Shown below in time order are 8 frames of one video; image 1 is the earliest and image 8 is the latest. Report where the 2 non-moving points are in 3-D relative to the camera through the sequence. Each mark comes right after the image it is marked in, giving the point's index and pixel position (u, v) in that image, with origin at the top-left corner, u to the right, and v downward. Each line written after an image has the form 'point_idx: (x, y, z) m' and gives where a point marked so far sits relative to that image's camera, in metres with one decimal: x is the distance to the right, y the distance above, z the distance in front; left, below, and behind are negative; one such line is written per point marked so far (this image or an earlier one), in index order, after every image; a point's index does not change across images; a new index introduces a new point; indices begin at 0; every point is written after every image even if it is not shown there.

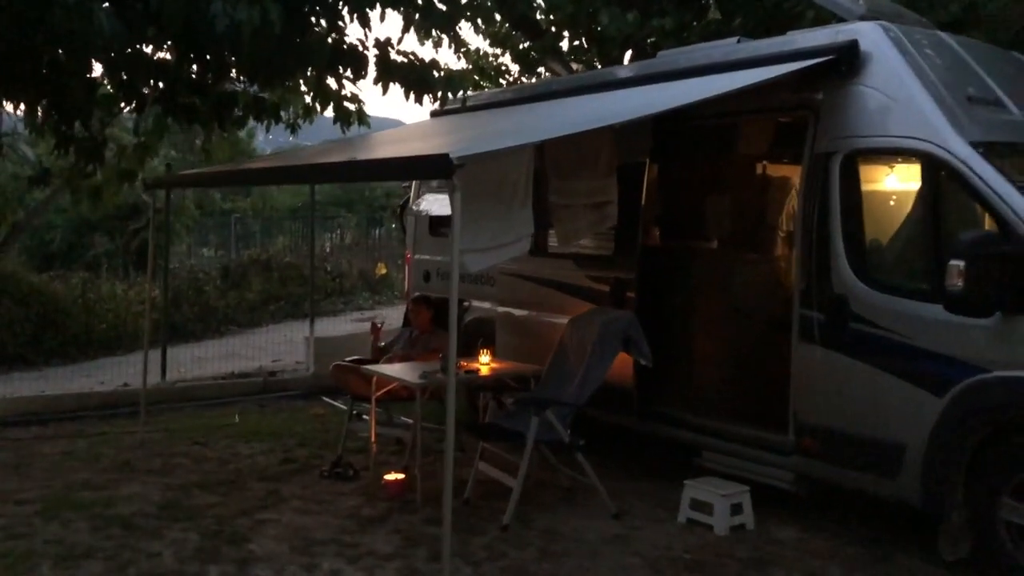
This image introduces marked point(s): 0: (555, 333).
0: (+0.4, -0.4, +7.7) m
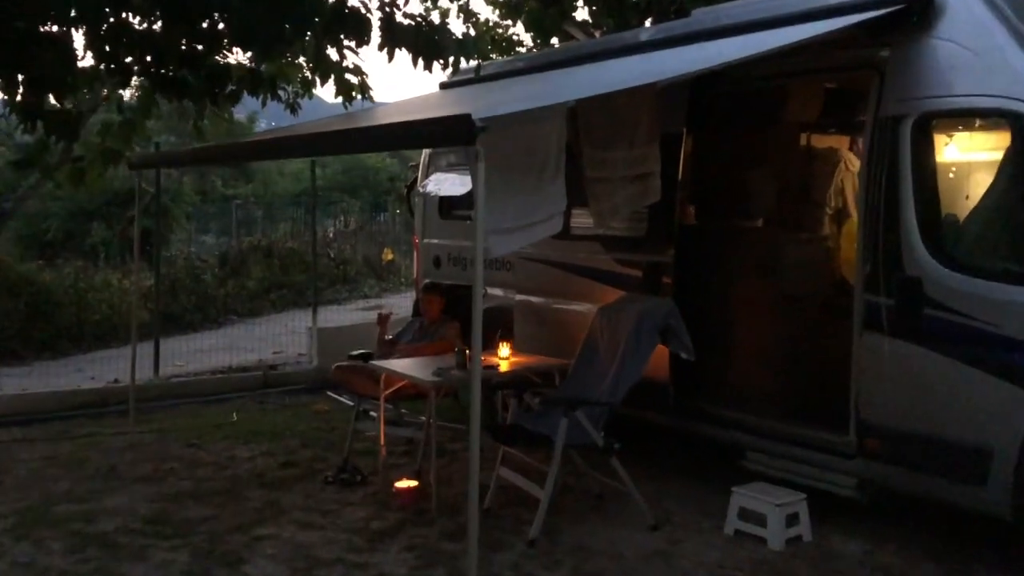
0: (+0.6, -0.3, +7.0) m
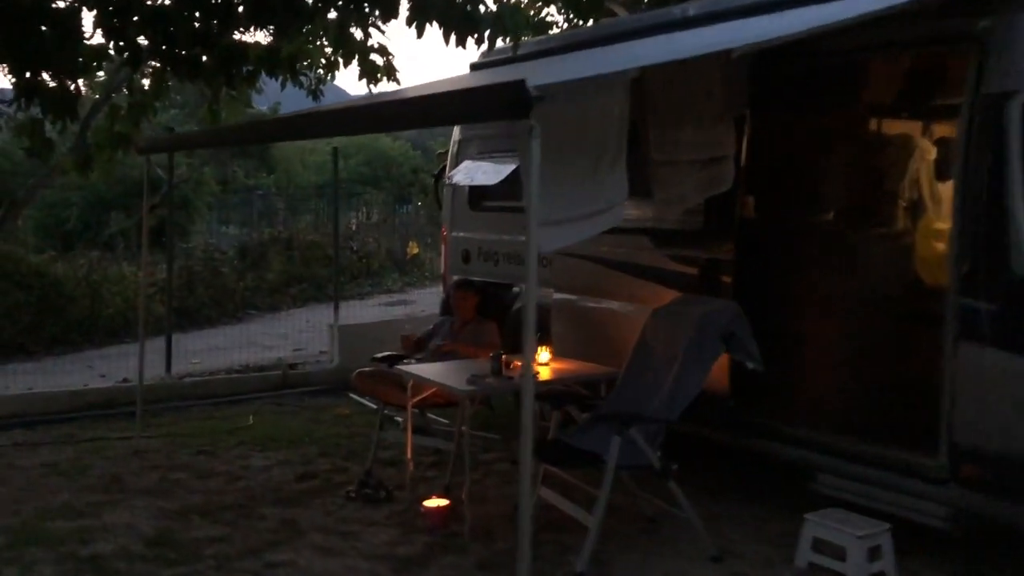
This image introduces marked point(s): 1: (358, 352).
0: (+0.8, -0.3, +6.4) m
1: (-1.7, -0.7, +9.9) m
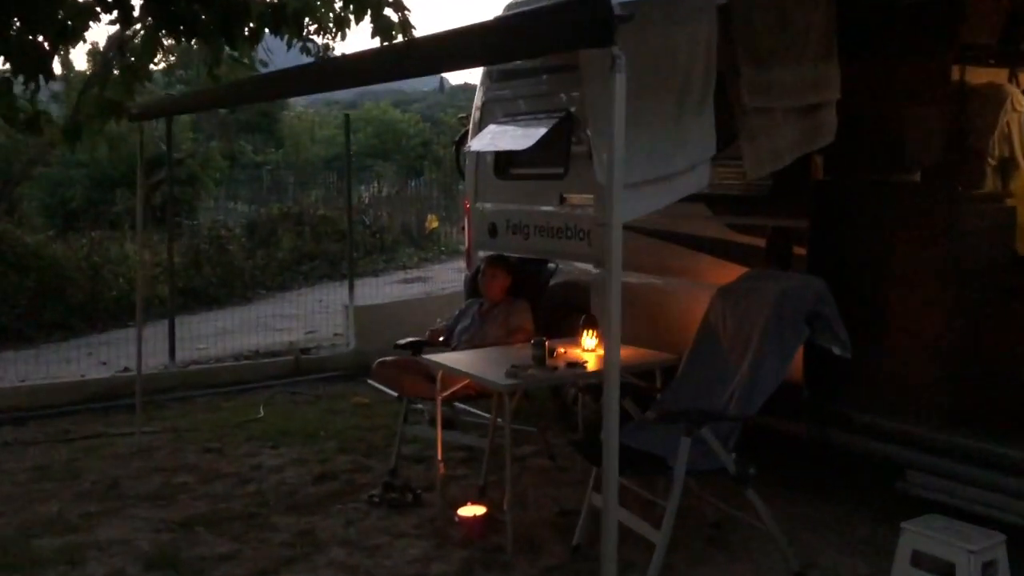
0: (+1.1, -0.1, +5.6) m
1: (-1.4, -0.5, +9.2) m
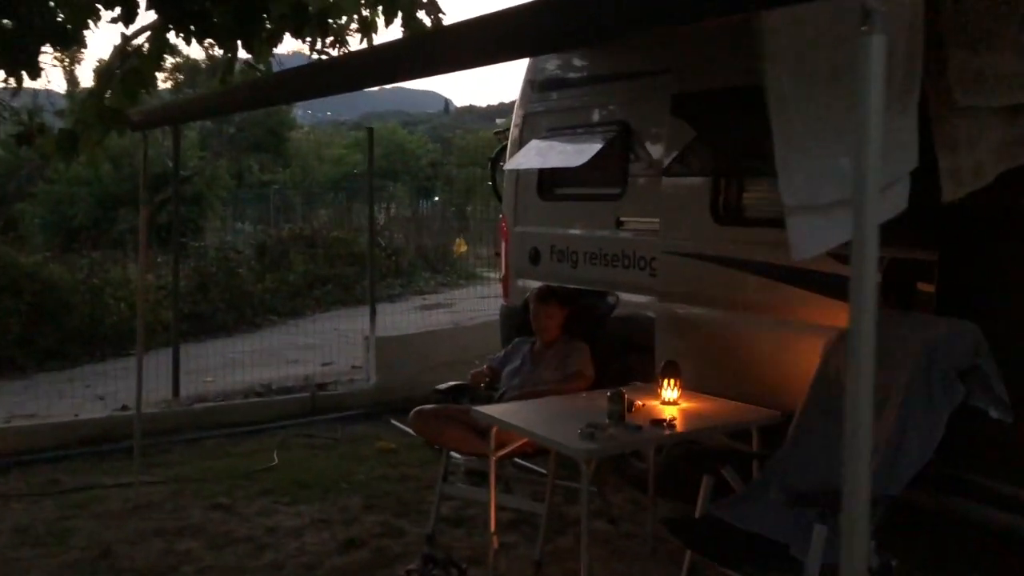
0: (+1.4, -0.3, +4.8) m
1: (-1.0, -0.7, +8.4) m
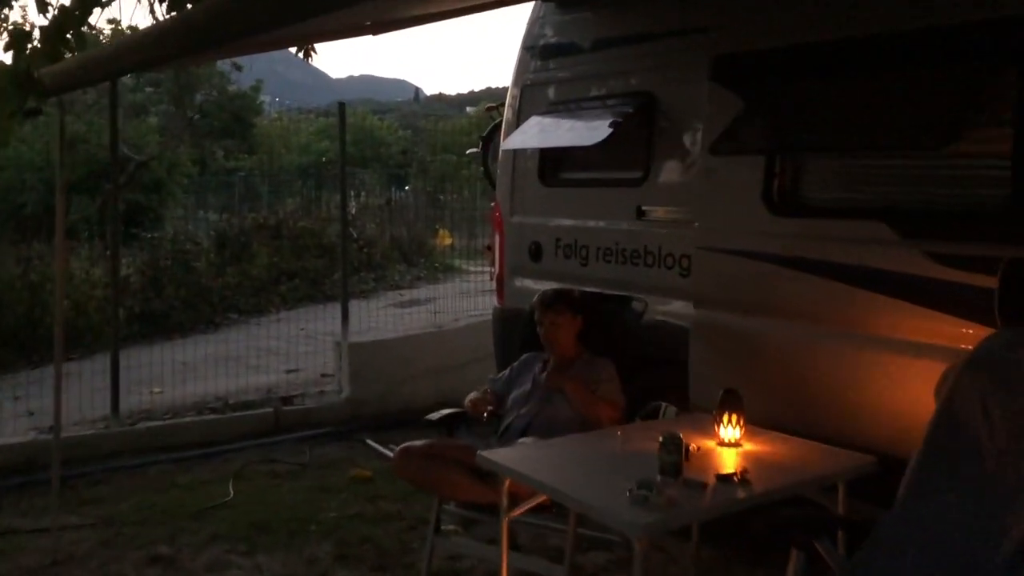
0: (+1.5, -0.3, +3.9) m
1: (-1.1, -0.7, +7.4) m
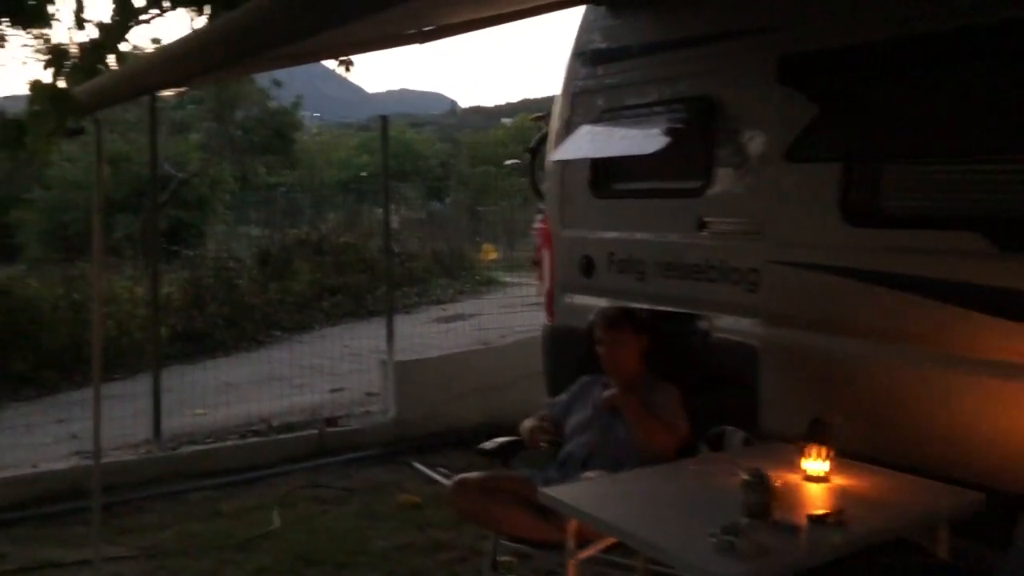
0: (+1.7, -0.4, +3.5) m
1: (-0.7, -0.9, +7.1) m
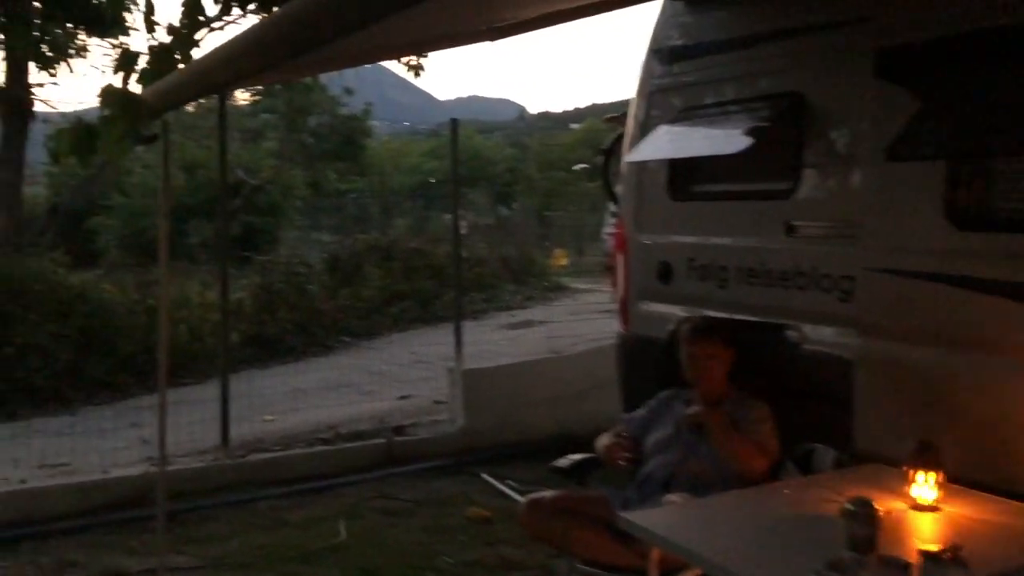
0: (+2.0, -0.4, +3.2) m
1: (-0.2, -0.9, +7.0) m
